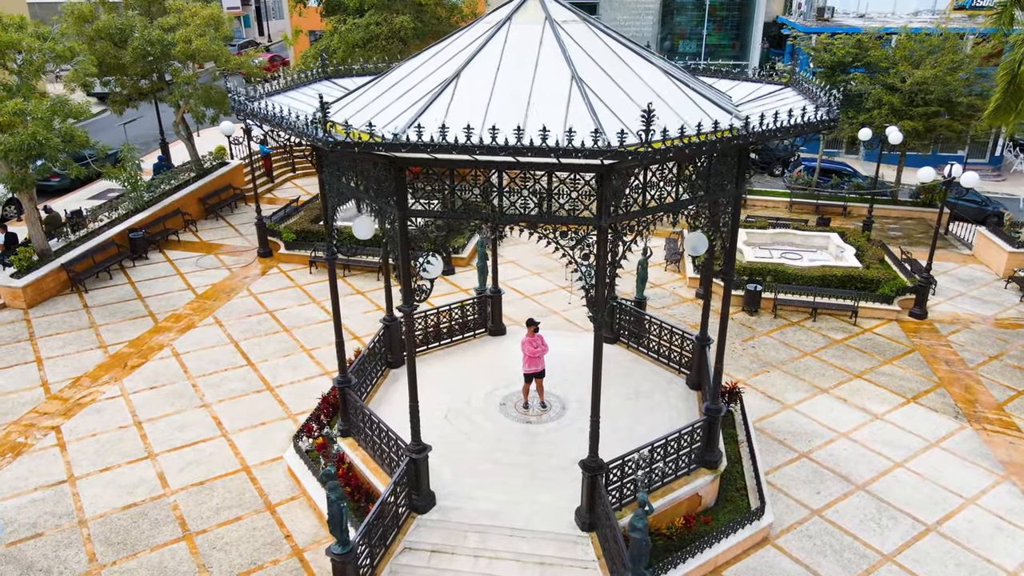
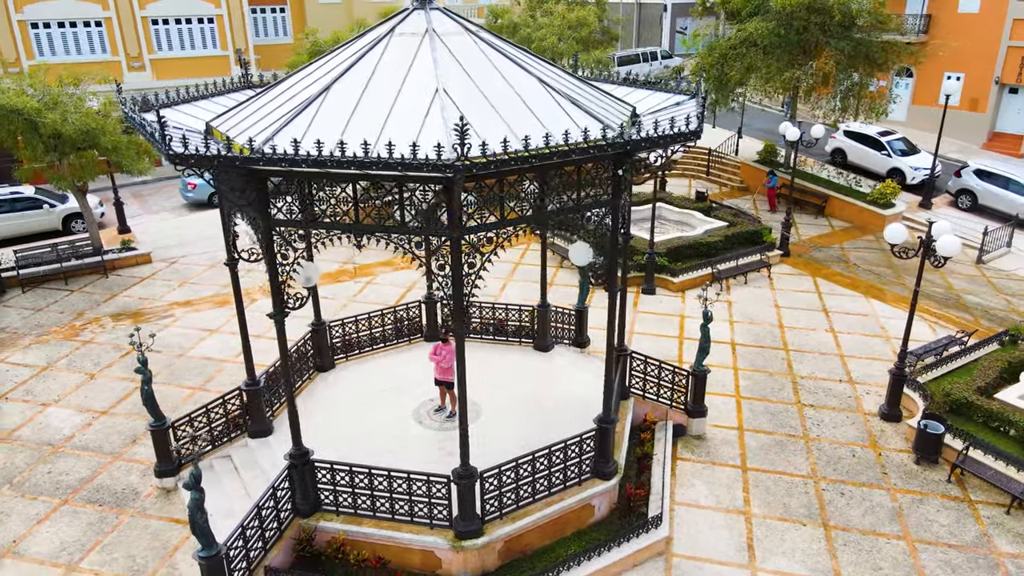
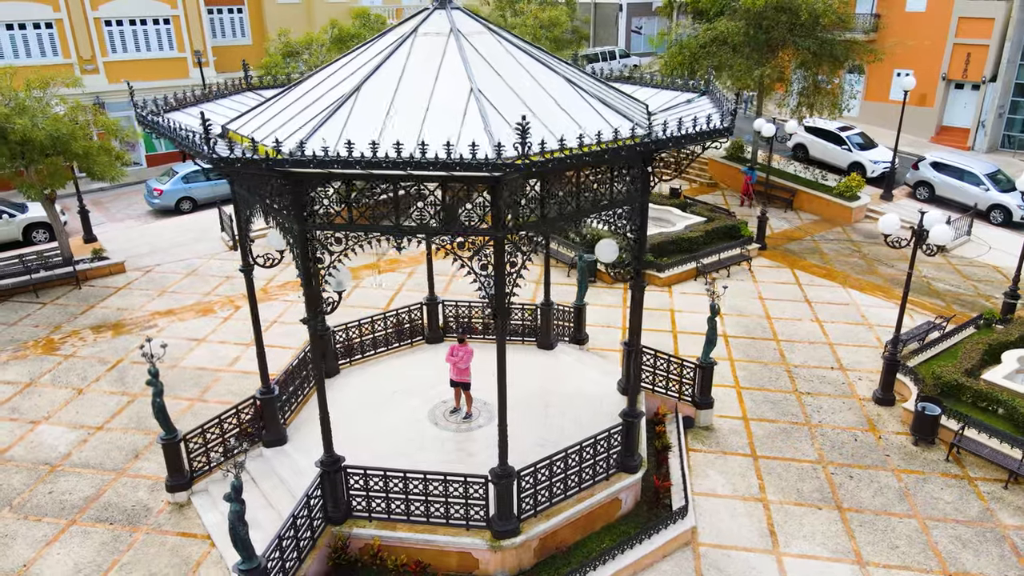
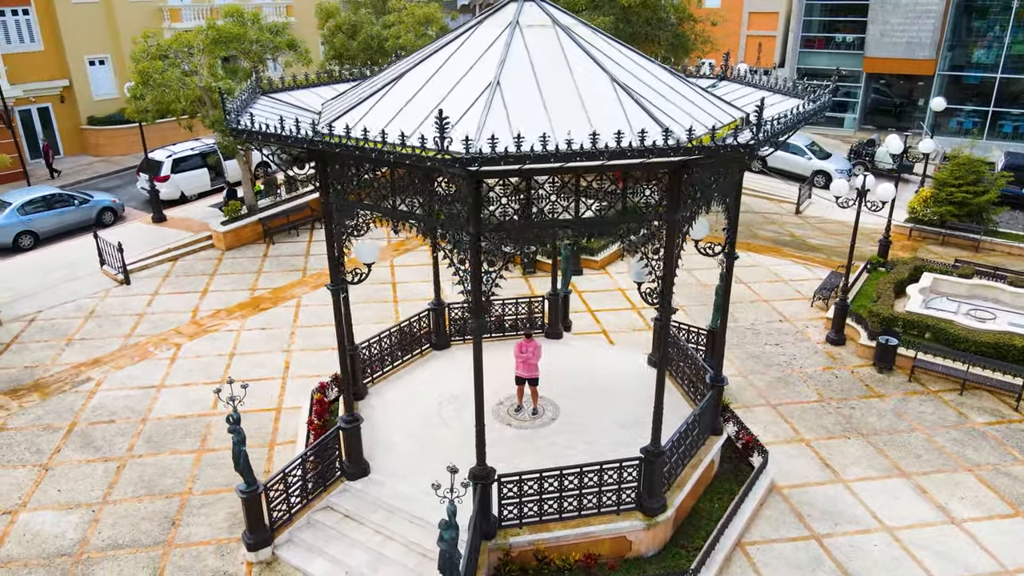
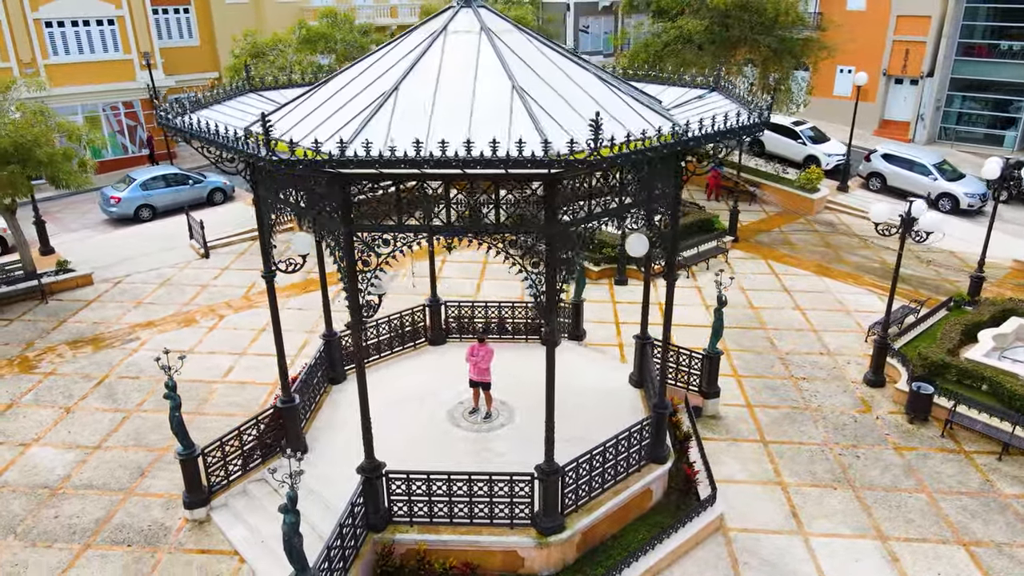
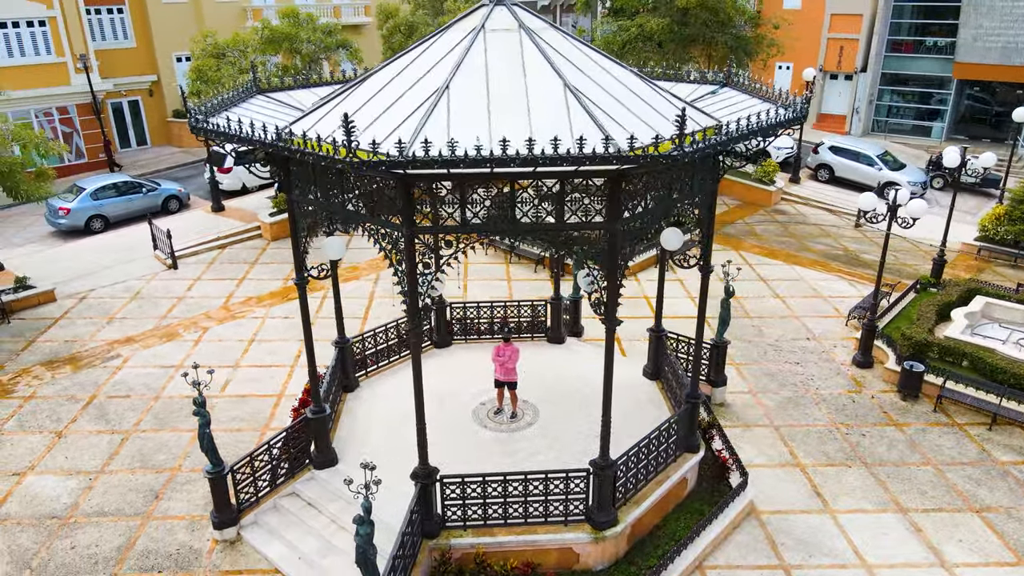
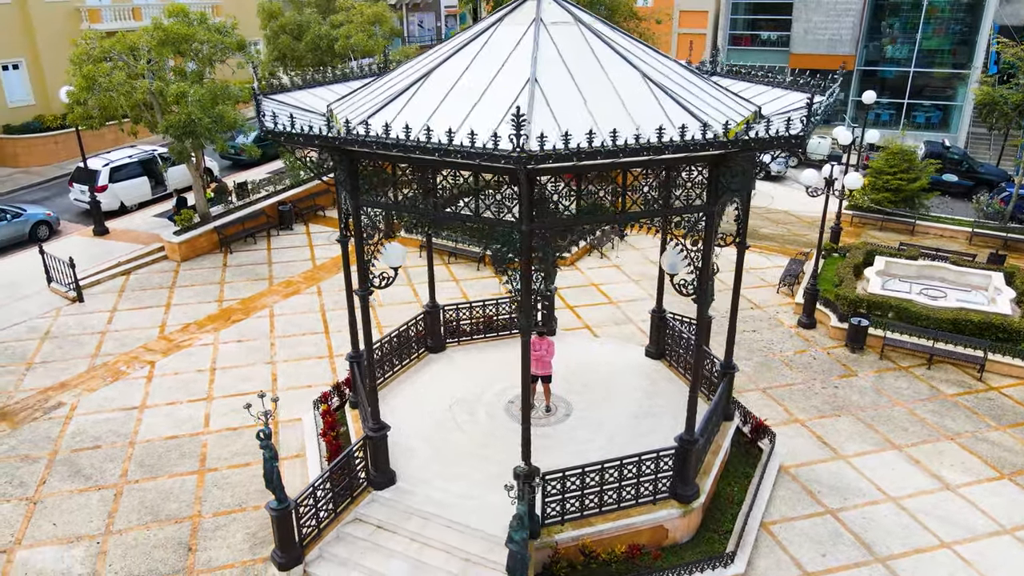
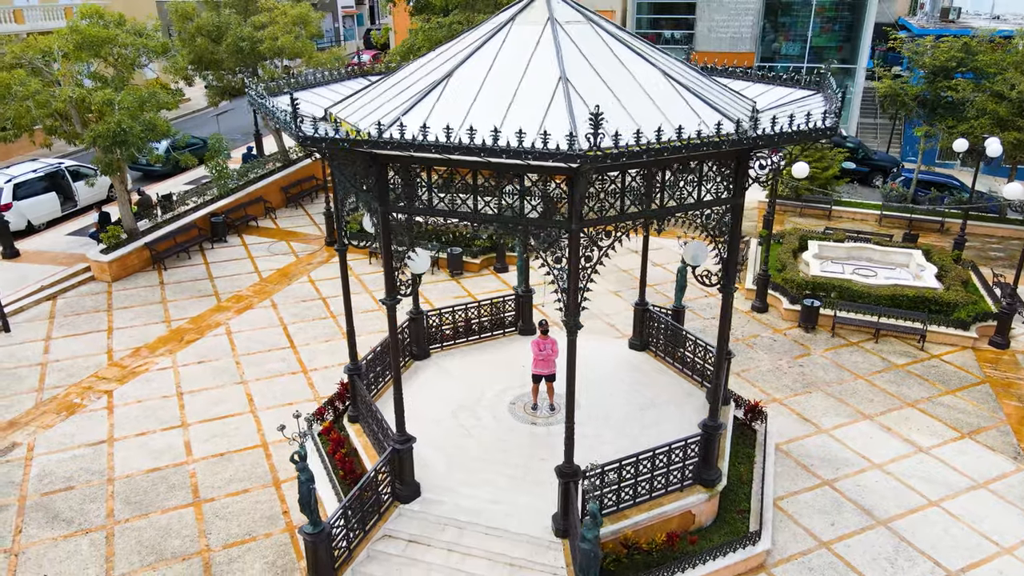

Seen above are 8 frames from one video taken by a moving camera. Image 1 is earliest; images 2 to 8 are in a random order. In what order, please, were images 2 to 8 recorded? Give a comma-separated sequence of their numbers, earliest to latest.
8, 7, 4, 6, 5, 3, 2
